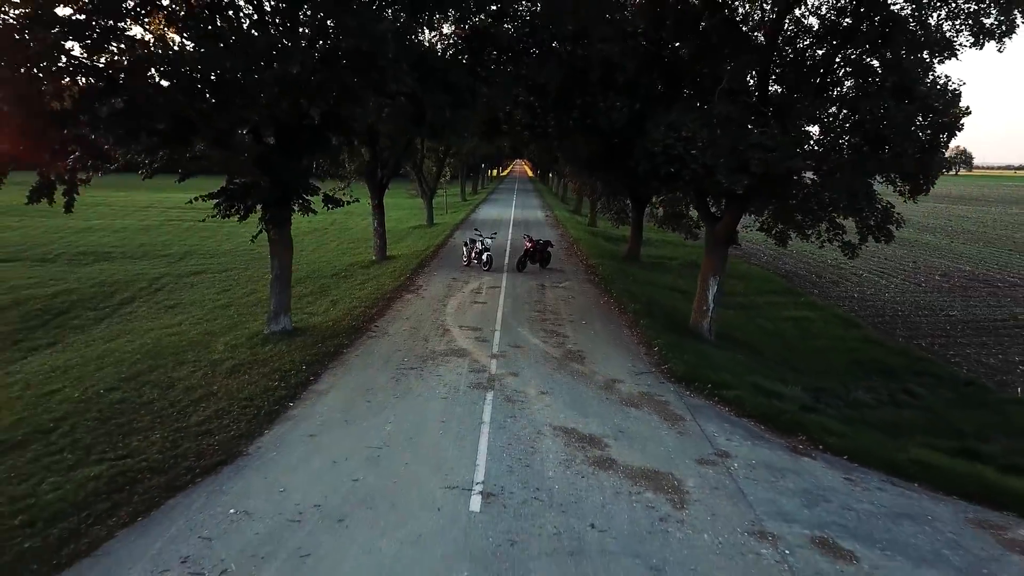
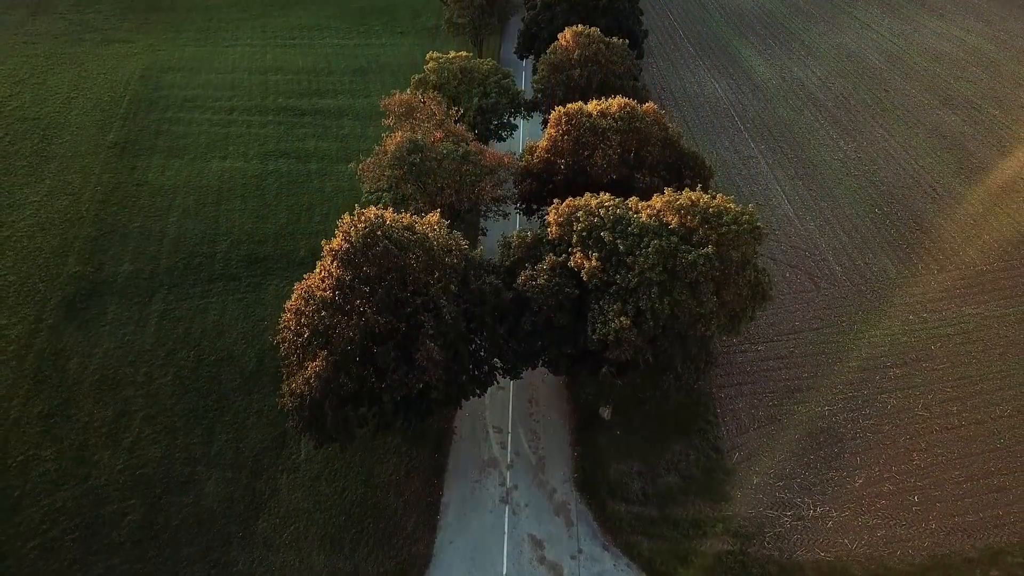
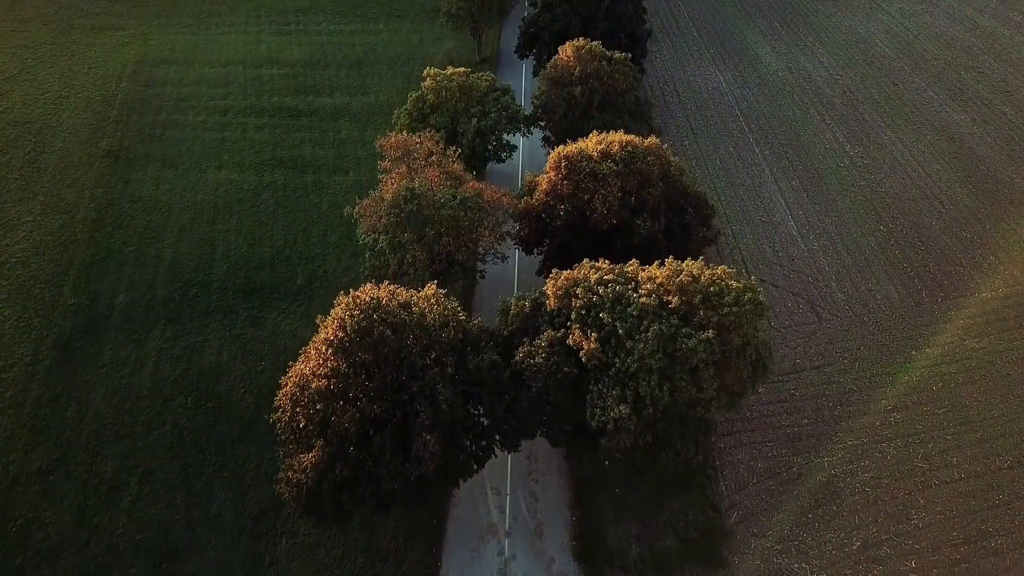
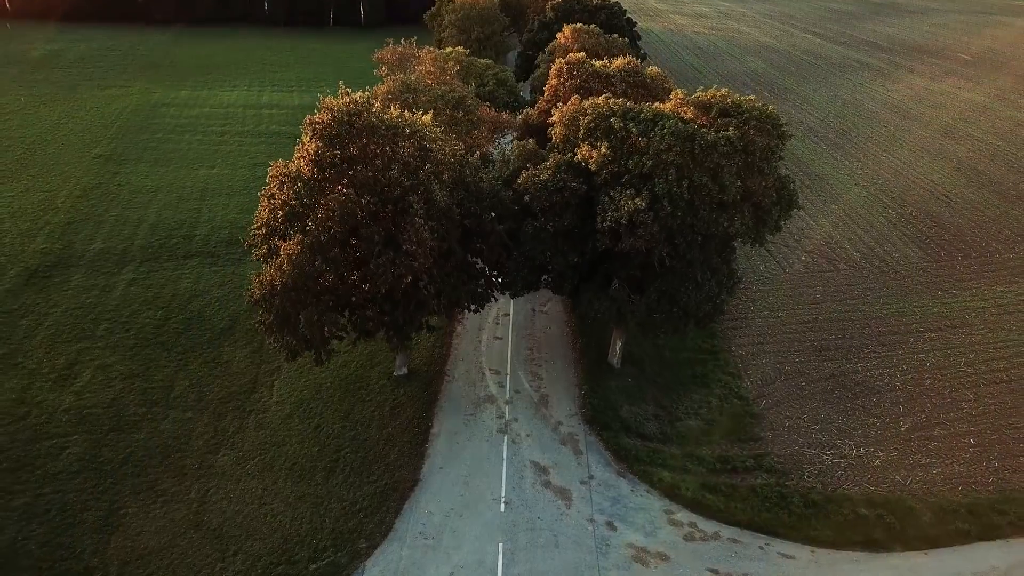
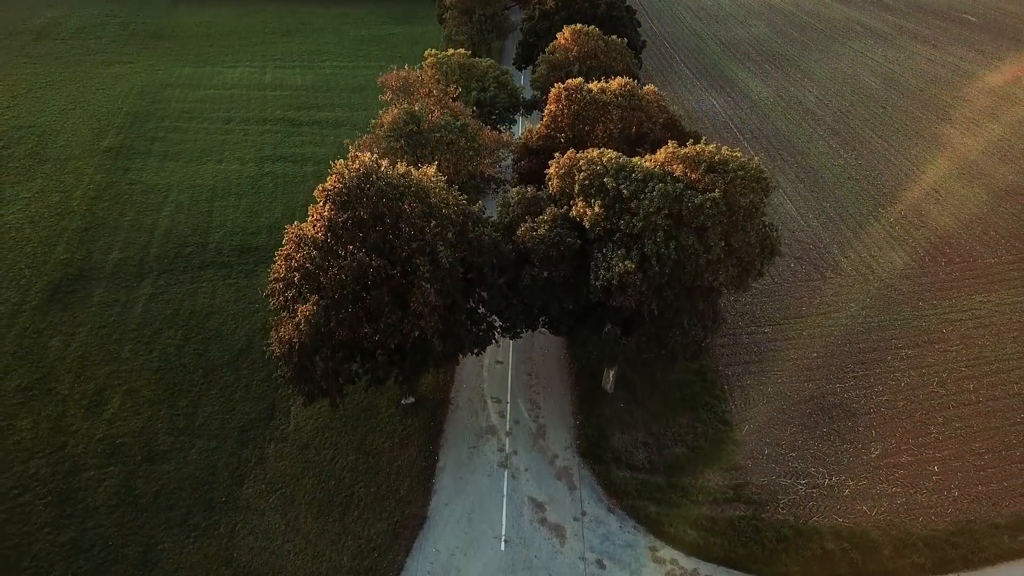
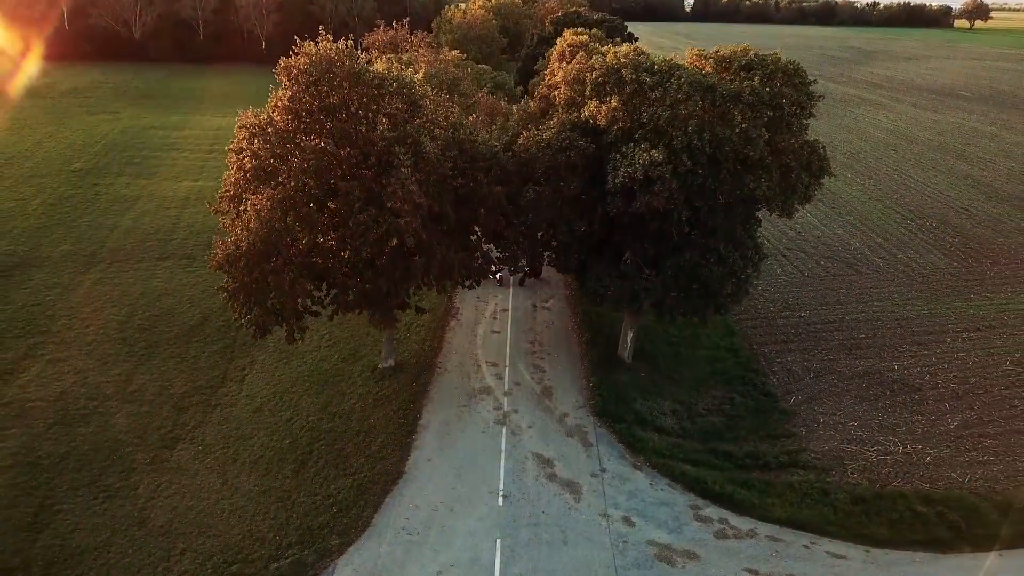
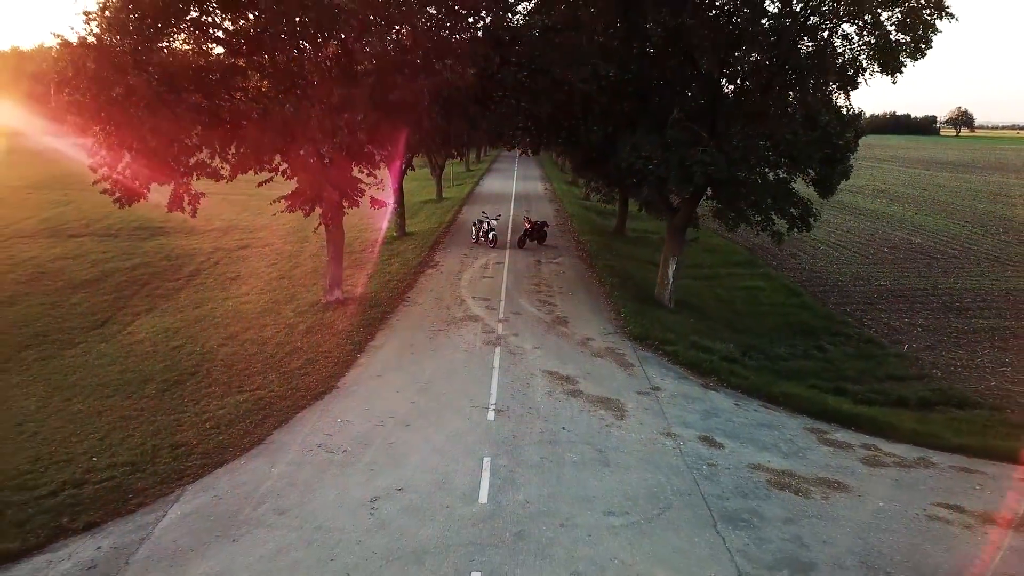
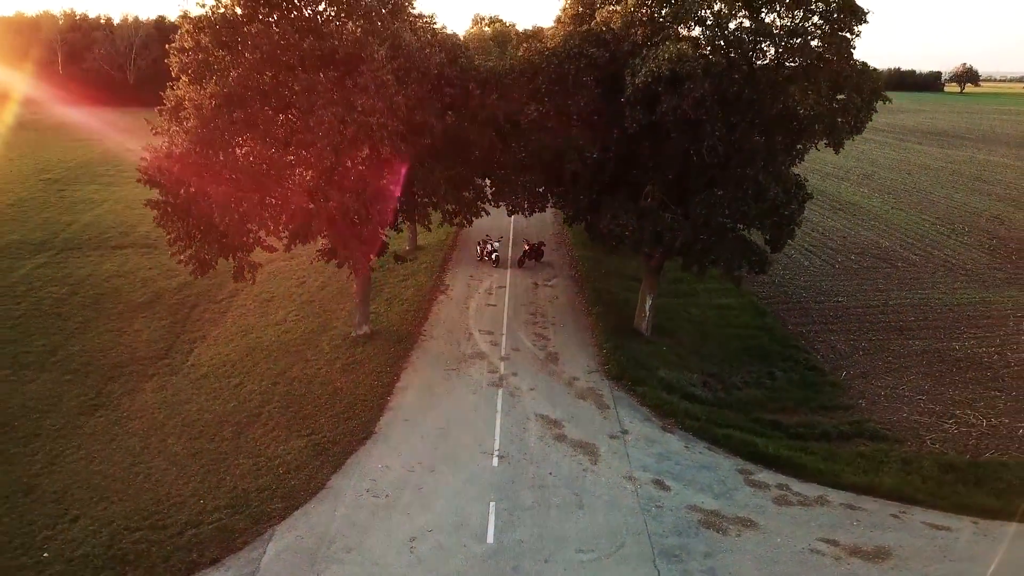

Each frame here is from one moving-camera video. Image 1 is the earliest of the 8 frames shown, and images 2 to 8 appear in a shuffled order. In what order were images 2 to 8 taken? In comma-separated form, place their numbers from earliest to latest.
7, 8, 6, 4, 5, 2, 3
